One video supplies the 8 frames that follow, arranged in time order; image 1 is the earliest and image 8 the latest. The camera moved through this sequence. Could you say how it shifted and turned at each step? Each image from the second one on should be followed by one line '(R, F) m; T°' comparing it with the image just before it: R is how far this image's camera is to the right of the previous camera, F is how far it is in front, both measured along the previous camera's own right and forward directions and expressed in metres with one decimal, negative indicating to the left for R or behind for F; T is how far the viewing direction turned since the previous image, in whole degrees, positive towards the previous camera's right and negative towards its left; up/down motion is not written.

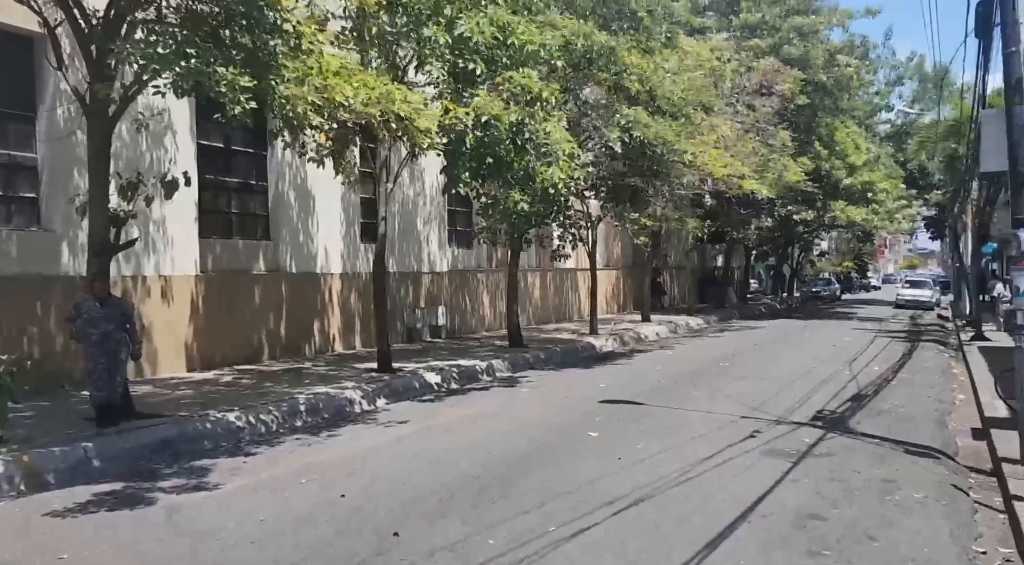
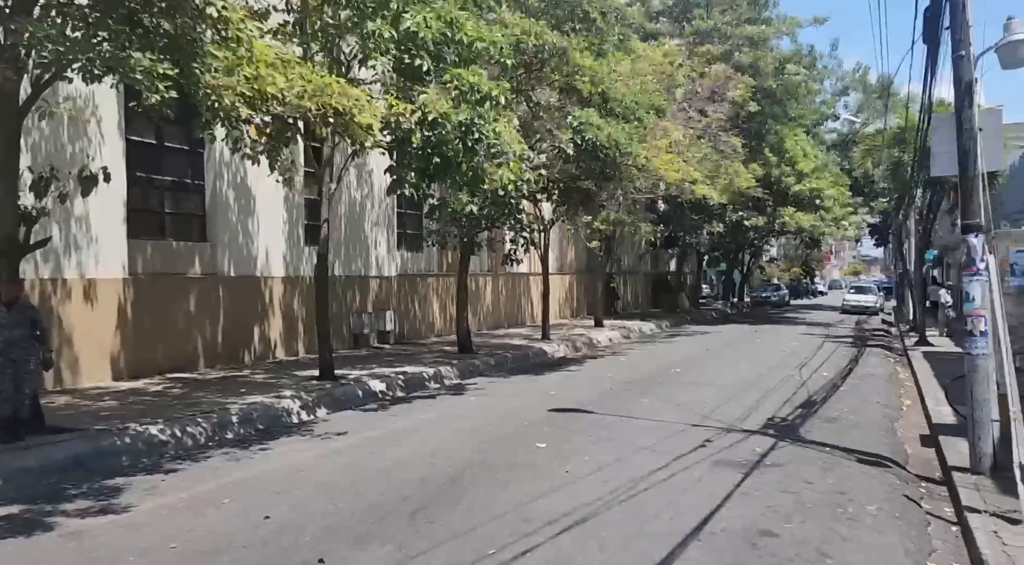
(+0.1, +0.4) m; +3°
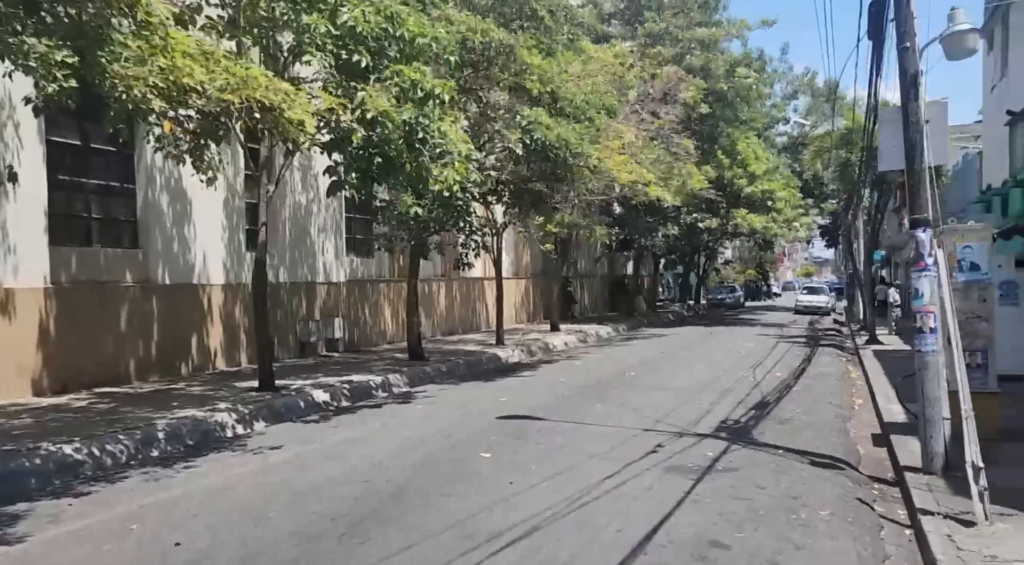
(+0.2, +0.4) m; +3°
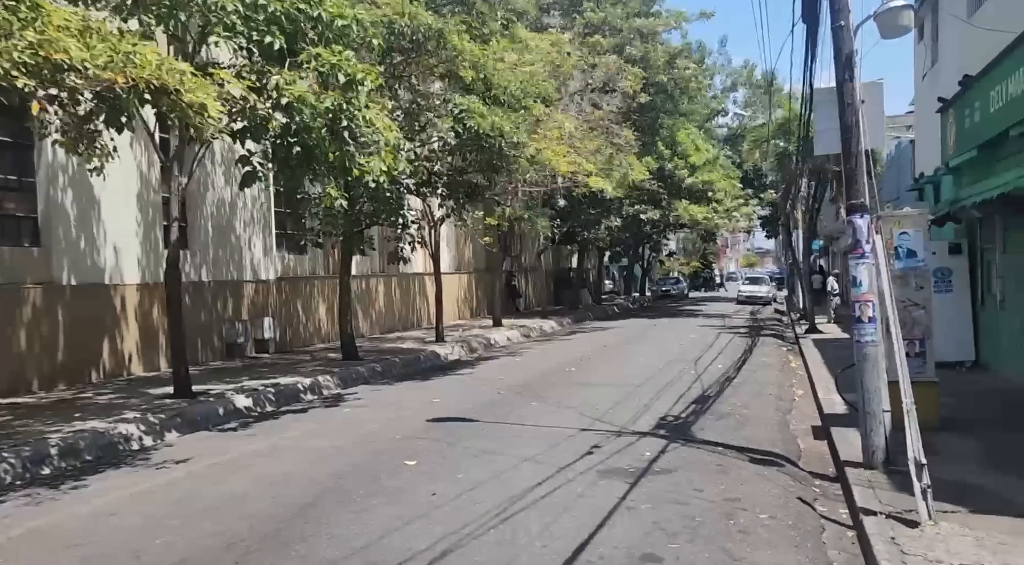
(+0.2, +0.5) m; +4°
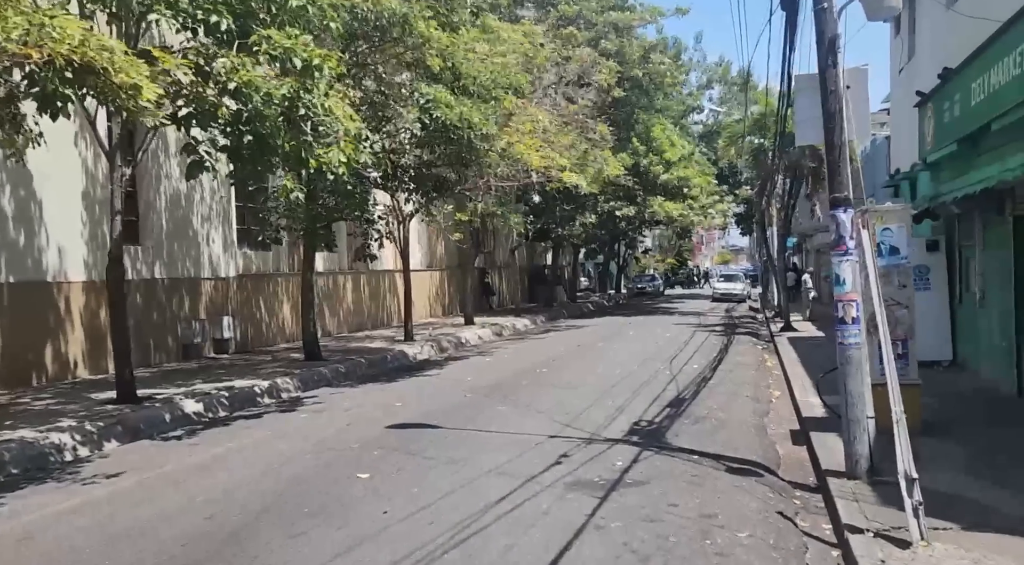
(+0.1, +0.5) m; +2°
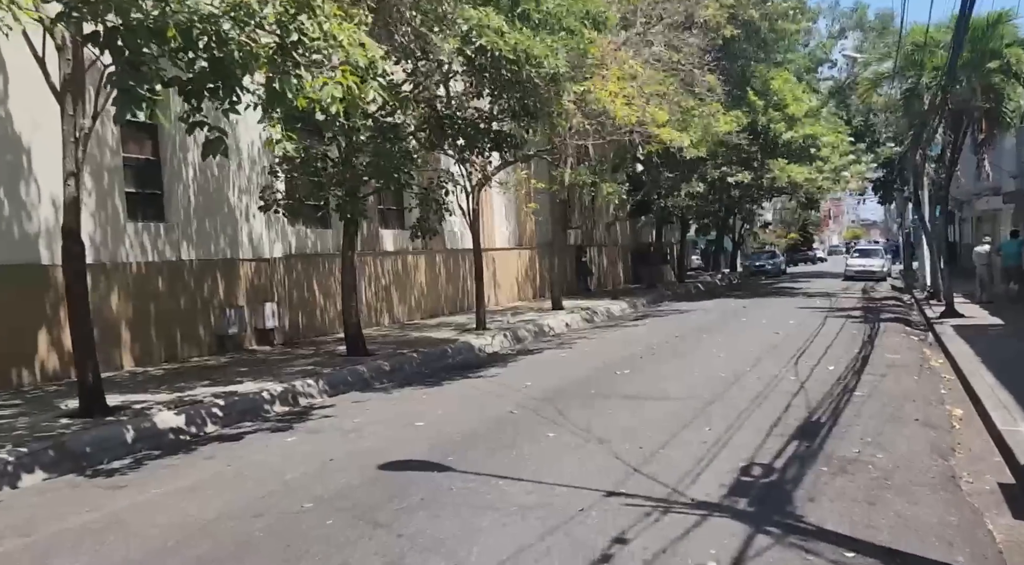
(+0.5, +3.0) m; -8°
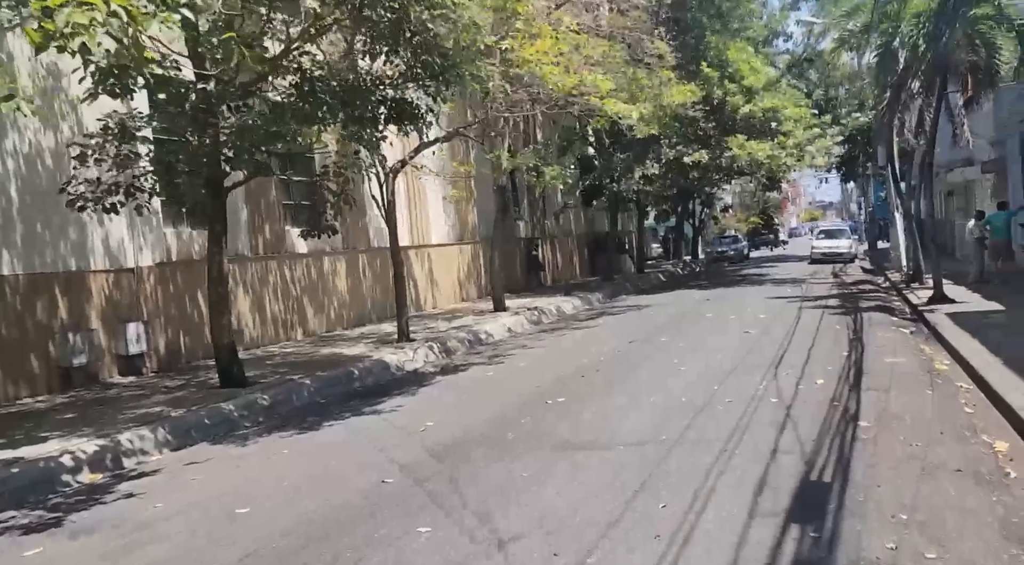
(+0.7, +2.6) m; +2°
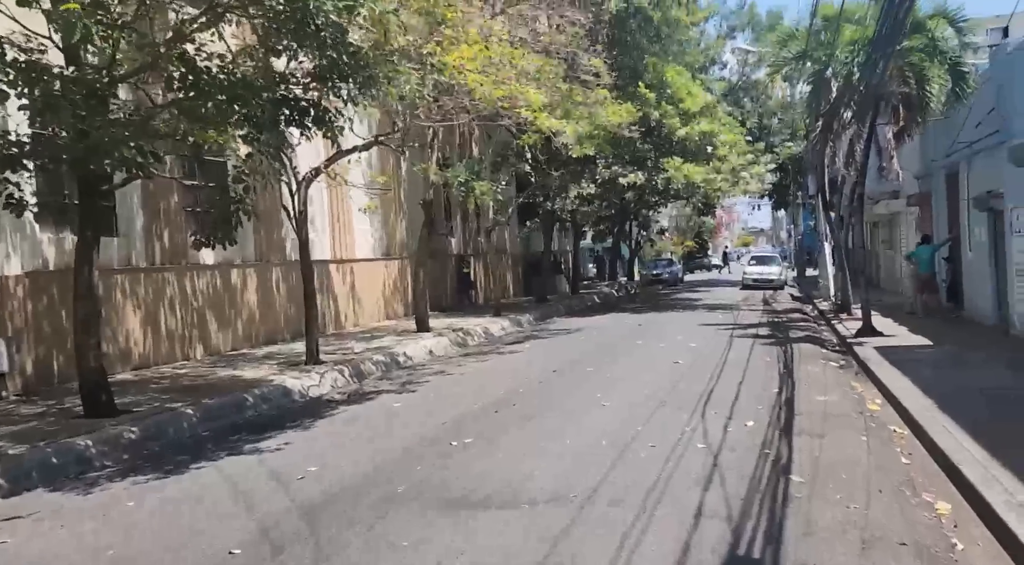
(+0.3, +0.9) m; +4°
